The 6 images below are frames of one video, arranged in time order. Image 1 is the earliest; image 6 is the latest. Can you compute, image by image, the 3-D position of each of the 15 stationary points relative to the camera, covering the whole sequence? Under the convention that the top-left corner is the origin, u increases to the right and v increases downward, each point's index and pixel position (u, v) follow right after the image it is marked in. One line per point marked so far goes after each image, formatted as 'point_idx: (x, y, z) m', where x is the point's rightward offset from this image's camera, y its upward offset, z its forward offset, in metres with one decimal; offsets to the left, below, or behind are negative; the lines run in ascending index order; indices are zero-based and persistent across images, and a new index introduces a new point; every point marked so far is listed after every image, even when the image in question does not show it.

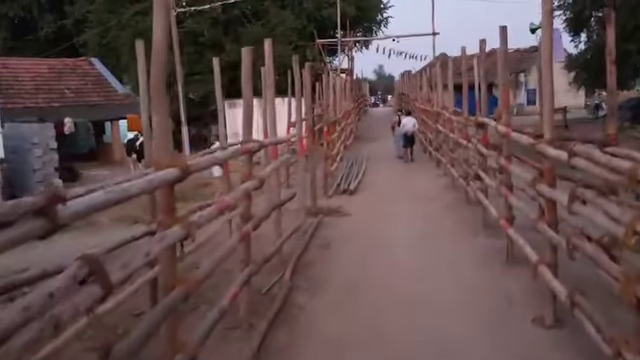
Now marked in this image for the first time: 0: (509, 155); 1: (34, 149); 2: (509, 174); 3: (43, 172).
0: (+3.0, +0.4, +6.3) m
1: (-10.2, +1.1, +14.1) m
2: (+3.0, +0.1, +6.2) m
3: (-9.9, +0.3, +14.2) m
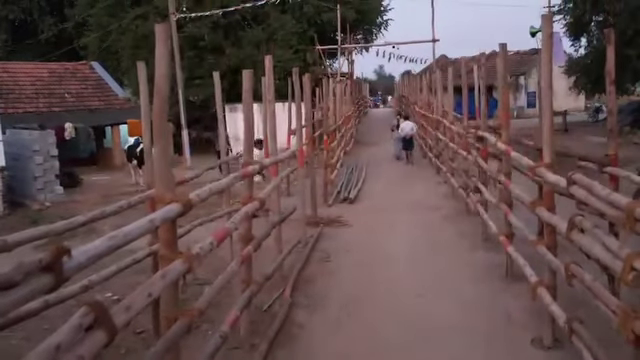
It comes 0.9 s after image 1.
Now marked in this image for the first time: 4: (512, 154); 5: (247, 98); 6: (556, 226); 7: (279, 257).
0: (+3.0, +0.1, +6.4) m
1: (-10.2, +0.9, +14.1) m
2: (+3.0, -0.2, +6.2) m
3: (-9.9, 0.0, +14.2) m
4: (+2.8, +0.4, +5.8) m
5: (-0.9, +1.1, +5.1) m
6: (+2.5, -0.5, +4.2) m
7: (-0.7, -1.3, +6.4) m
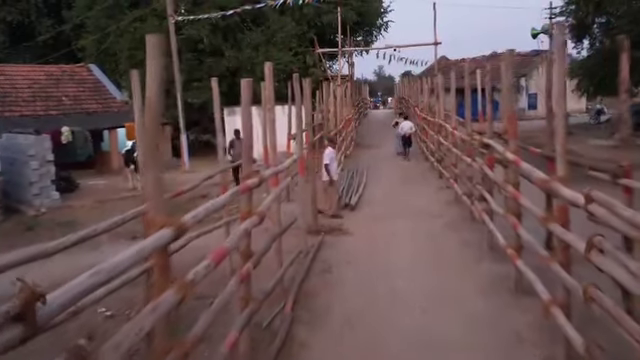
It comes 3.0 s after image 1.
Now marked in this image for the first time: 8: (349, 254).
0: (+3.1, 0.0, +6.2) m
1: (-10.1, +0.7, +13.9) m
2: (+3.0, -0.4, +6.0) m
3: (-9.9, -0.2, +14.0) m
4: (+2.8, +0.2, +5.6) m
5: (-0.9, +0.9, +4.9) m
6: (+2.5, -0.6, +4.0) m
7: (-0.6, -1.4, +6.2) m
8: (+0.6, -1.5, +8.3) m
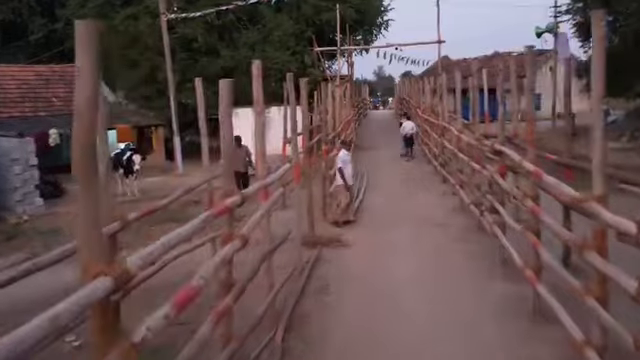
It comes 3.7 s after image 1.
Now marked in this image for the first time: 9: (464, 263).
0: (+3.0, -0.2, +5.5) m
1: (-10.2, +0.5, +13.2) m
2: (+2.9, -0.5, +5.3) m
3: (-9.9, -0.3, +13.3) m
4: (+2.8, 0.0, +4.9) m
5: (-1.0, +0.7, +4.2) m
6: (+2.4, -0.8, +3.3) m
7: (-0.7, -1.6, +5.5) m
8: (+0.5, -1.7, +7.6) m
9: (+2.7, -1.6, +7.5) m
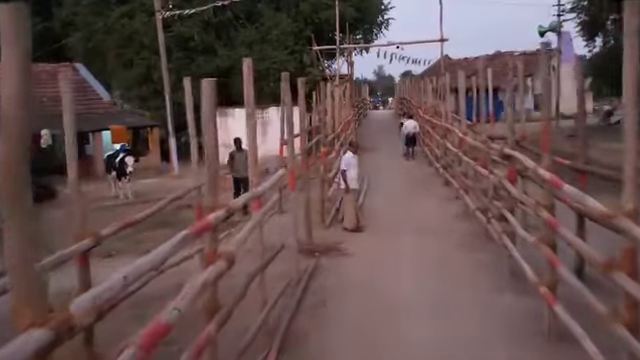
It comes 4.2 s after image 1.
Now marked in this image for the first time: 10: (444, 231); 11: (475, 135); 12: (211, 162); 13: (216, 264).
0: (+2.9, -0.3, +5.0) m
1: (-10.3, +0.4, +12.8) m
2: (+2.9, -0.6, +4.9) m
3: (-10.0, -0.4, +12.9) m
4: (+2.7, -0.1, +4.4) m
5: (-1.0, +0.6, +3.8) m
6: (+2.4, -0.9, +2.8) m
7: (-0.8, -1.7, +5.1) m
8: (+0.5, -1.8, +7.2) m
9: (+2.7, -1.7, +7.1) m
10: (+3.0, -1.2, +9.5) m
11: (+3.9, +1.1, +9.8) m
12: (-1.0, +0.2, +3.7) m
13: (-1.0, -0.7, +3.5) m
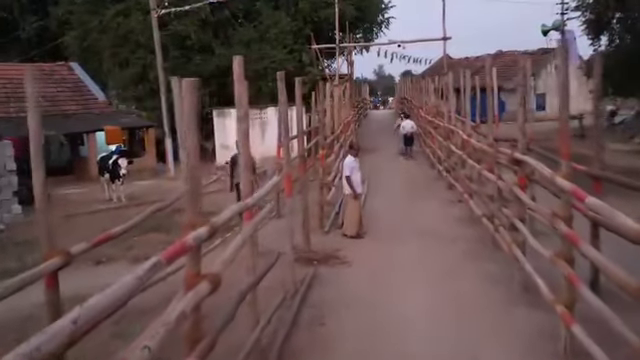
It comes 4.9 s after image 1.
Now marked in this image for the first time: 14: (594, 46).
0: (+2.9, -0.4, +4.7) m
1: (-10.3, +0.3, +12.4) m
2: (+2.9, -0.7, +4.5) m
3: (-10.0, -0.5, +12.5) m
4: (+2.7, -0.2, +4.1) m
5: (-1.1, +0.5, +3.4) m
6: (+2.4, -1.0, +2.5) m
7: (-0.8, -1.8, +4.7) m
8: (+0.5, -1.9, +6.8) m
9: (+2.7, -1.8, +6.7) m
10: (+2.9, -1.3, +9.1) m
11: (+3.8, +1.0, +9.4) m
12: (-1.0, +0.1, +3.3) m
13: (-1.0, -0.8, +3.1) m
14: (+13.6, +6.7, +19.8) m
